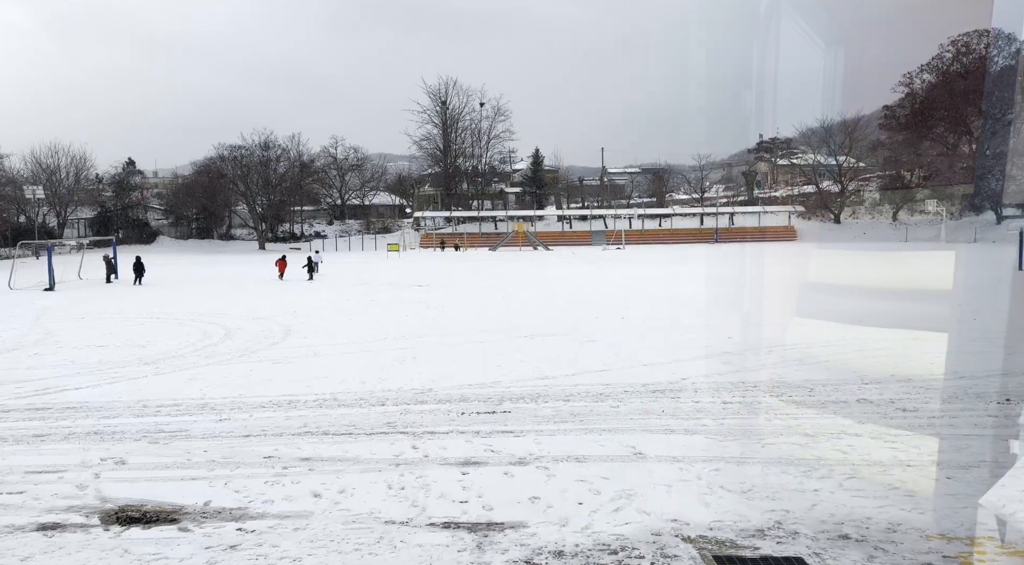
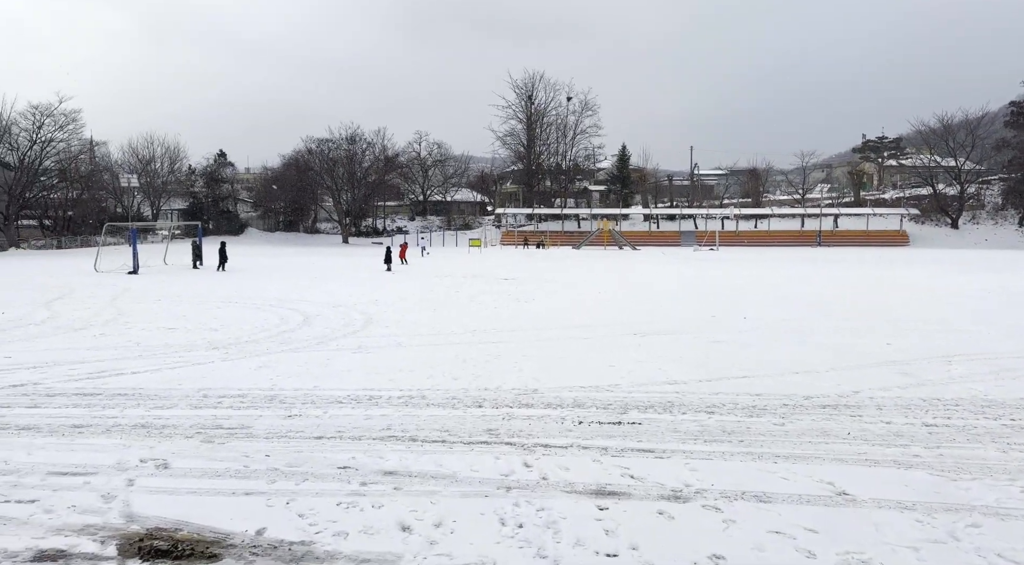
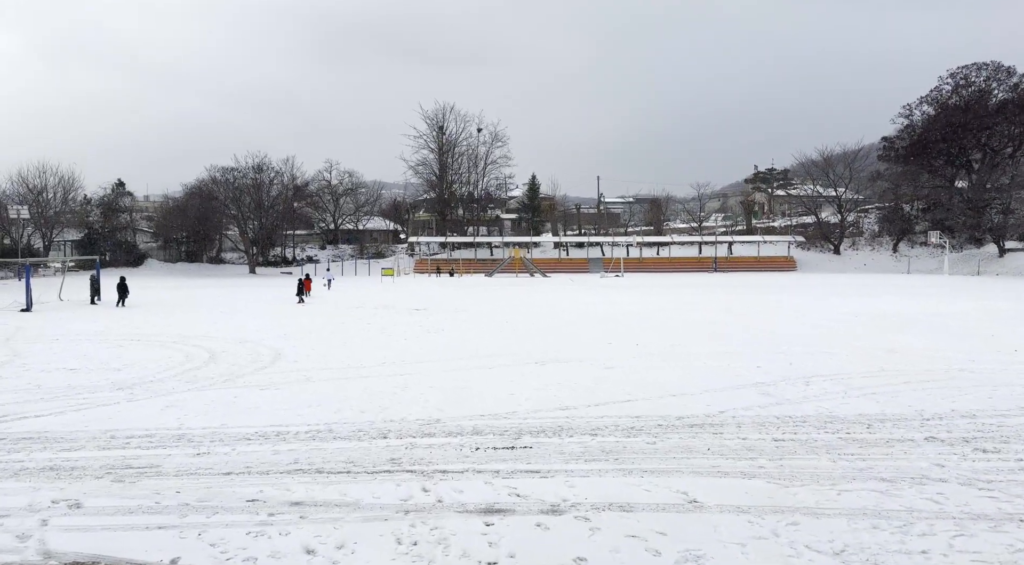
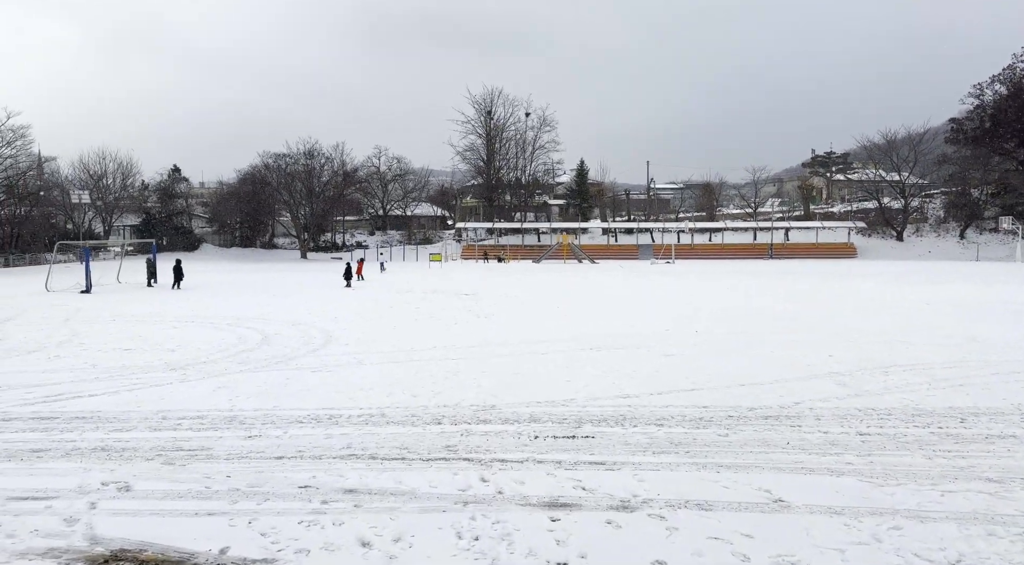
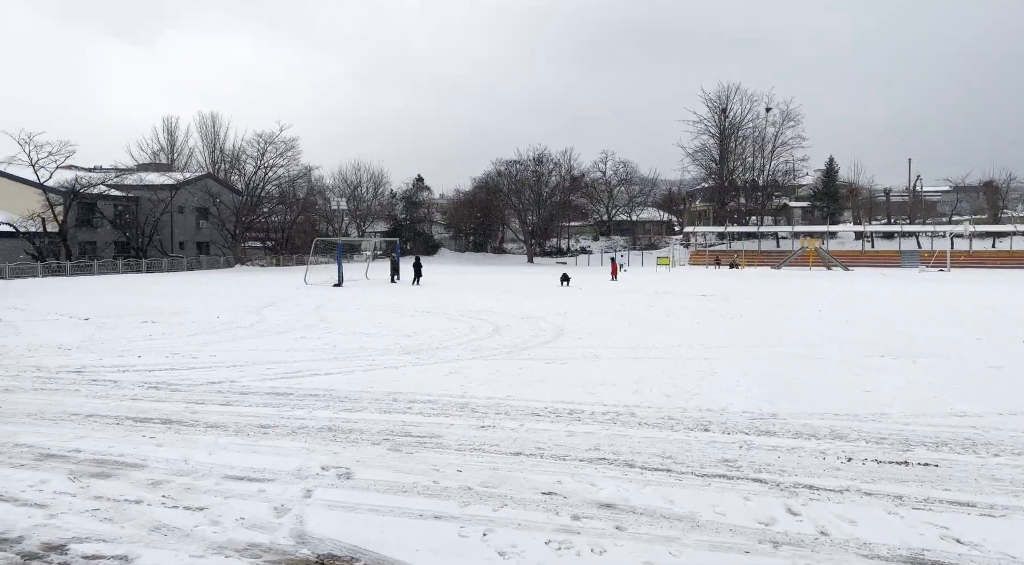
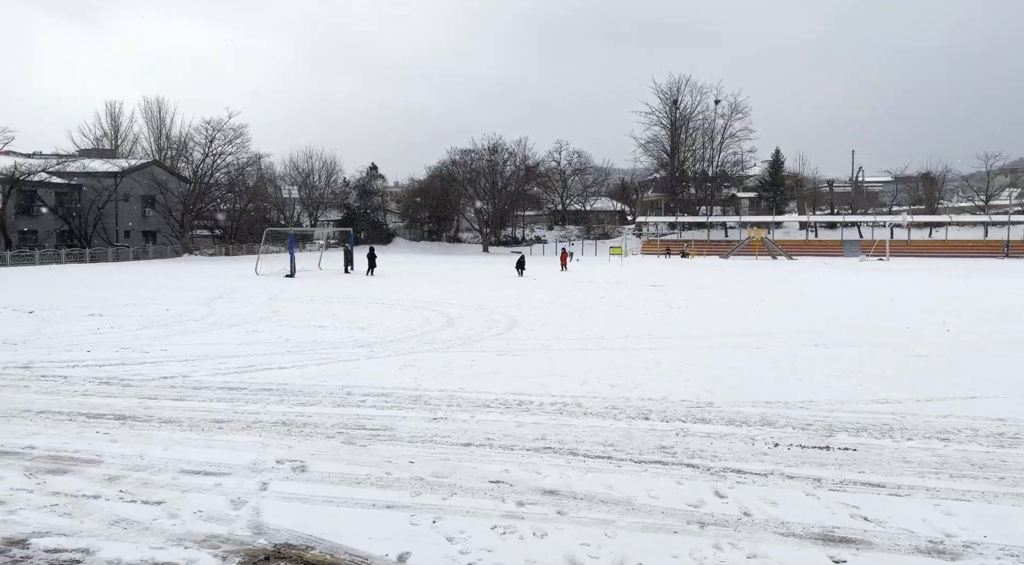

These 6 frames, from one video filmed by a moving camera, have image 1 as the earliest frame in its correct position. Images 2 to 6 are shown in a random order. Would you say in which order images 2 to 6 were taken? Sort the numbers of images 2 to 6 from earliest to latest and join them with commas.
3, 4, 2, 6, 5
